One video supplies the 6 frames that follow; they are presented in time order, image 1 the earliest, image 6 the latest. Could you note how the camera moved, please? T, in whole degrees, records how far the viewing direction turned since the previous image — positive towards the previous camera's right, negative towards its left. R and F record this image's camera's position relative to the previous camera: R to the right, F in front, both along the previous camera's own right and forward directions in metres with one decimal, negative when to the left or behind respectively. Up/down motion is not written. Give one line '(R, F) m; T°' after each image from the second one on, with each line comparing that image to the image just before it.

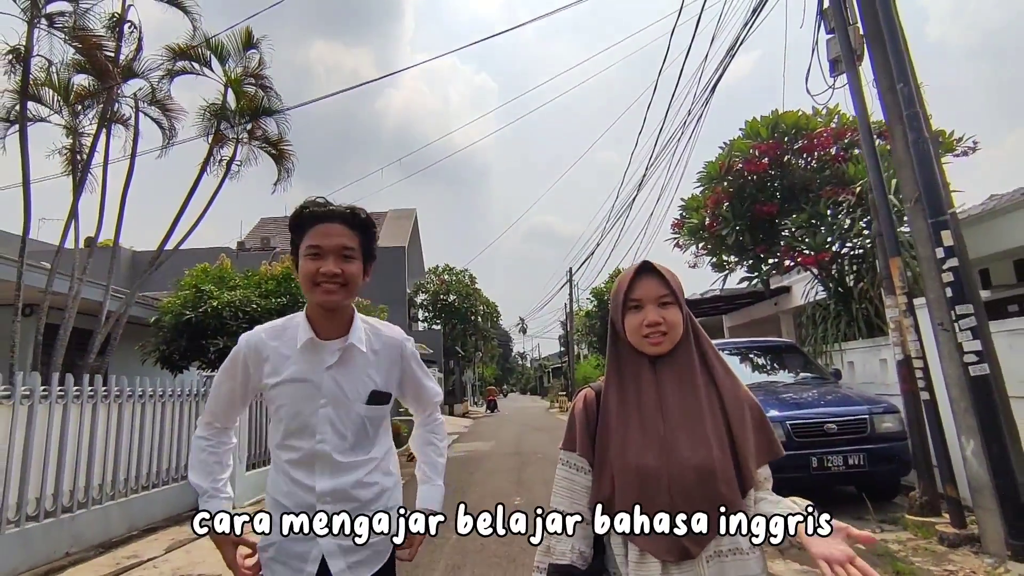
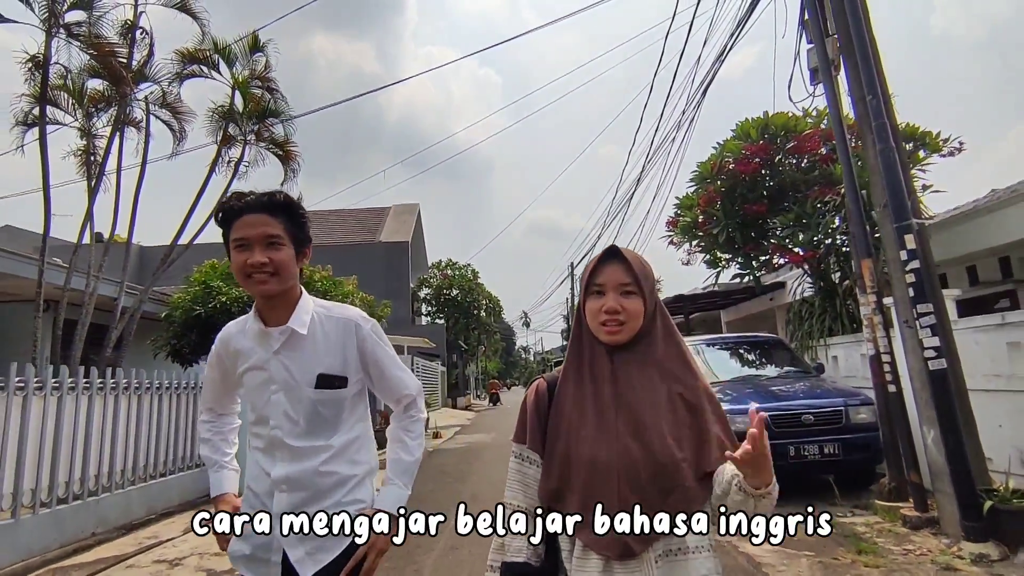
(+0.1, -0.3) m; 0°
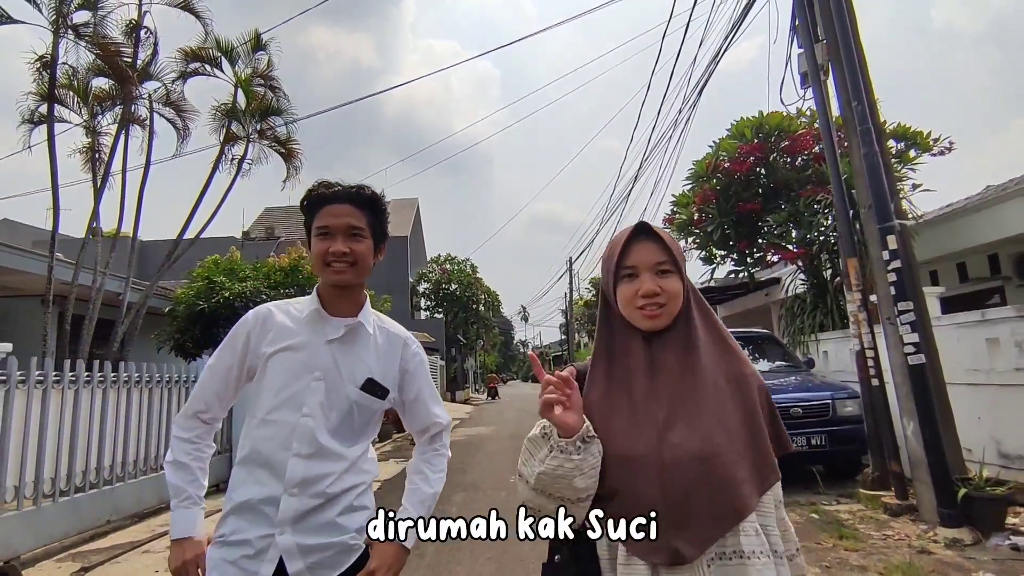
(0.0, -0.2) m; 0°
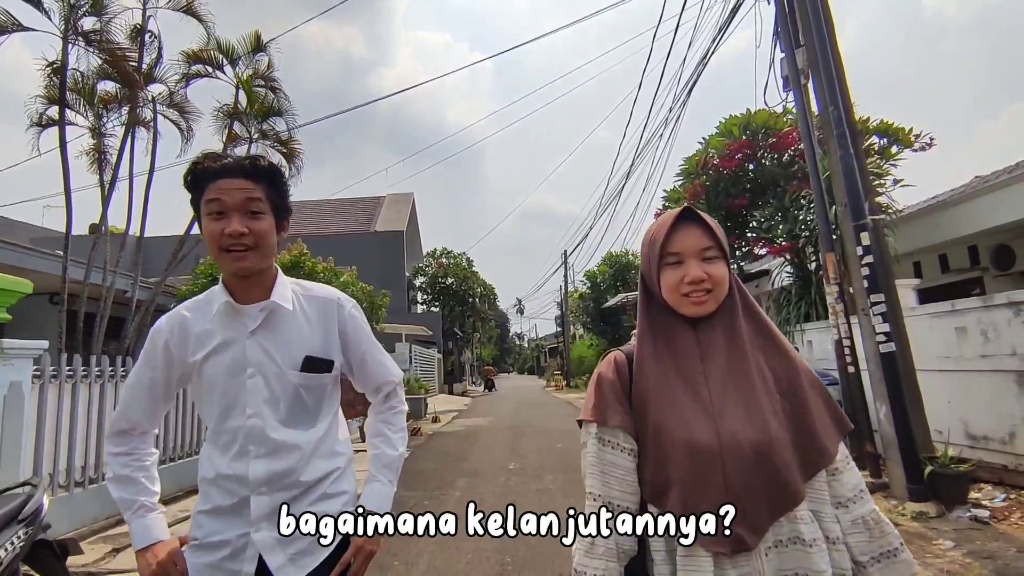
(0.0, -0.3) m; 0°
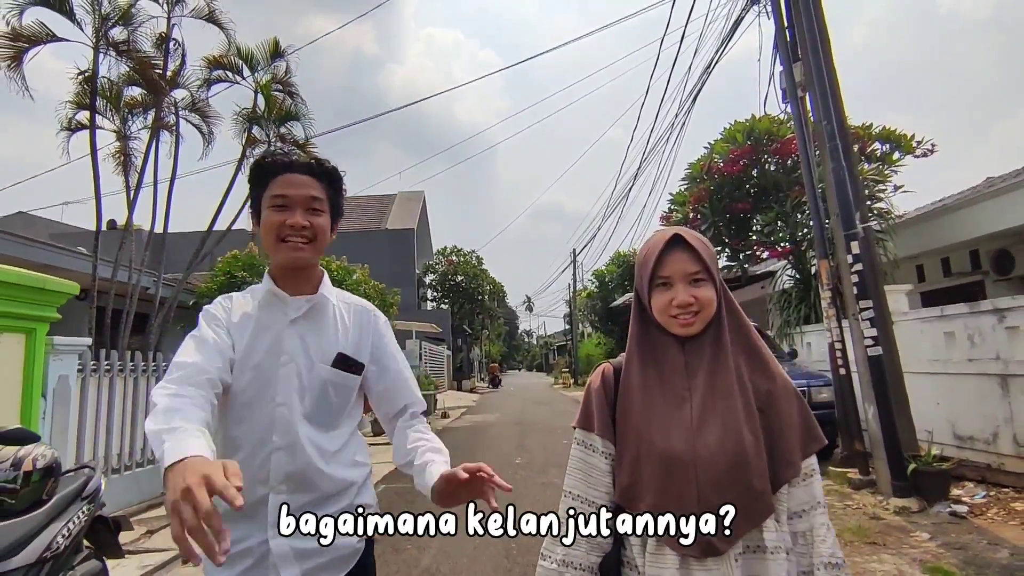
(0.0, -0.3) m; -1°
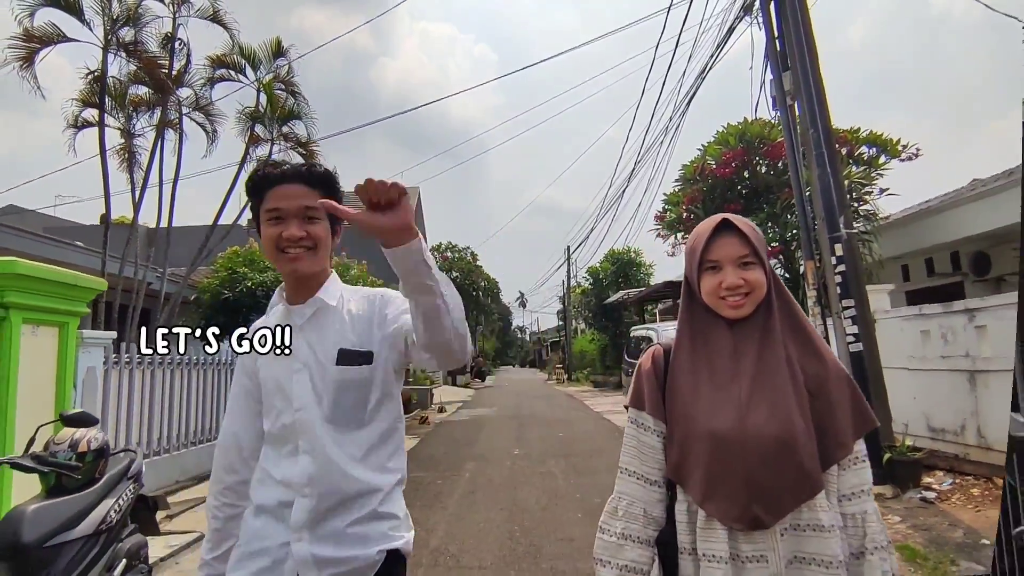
(-0.1, -0.3) m; +1°
